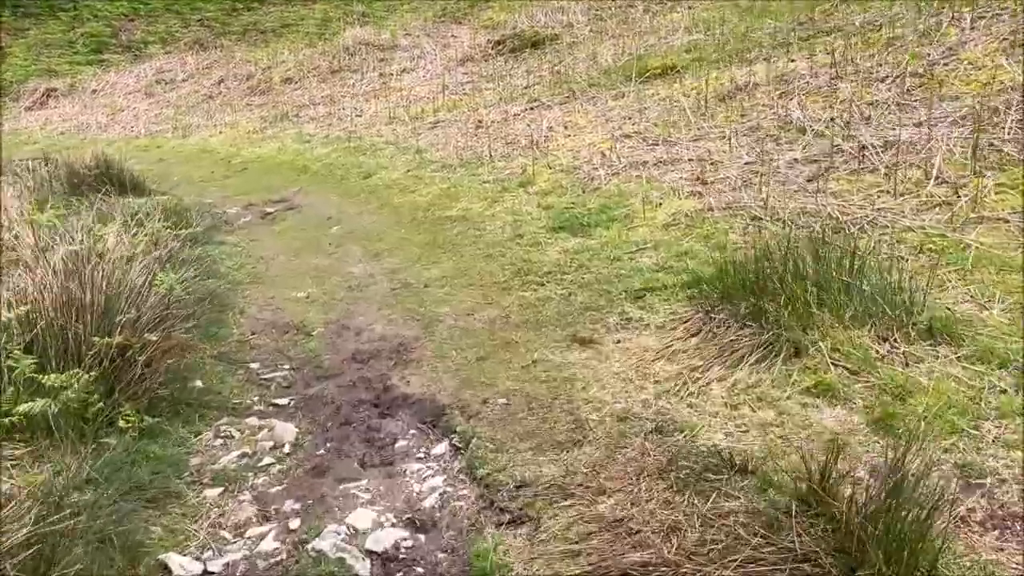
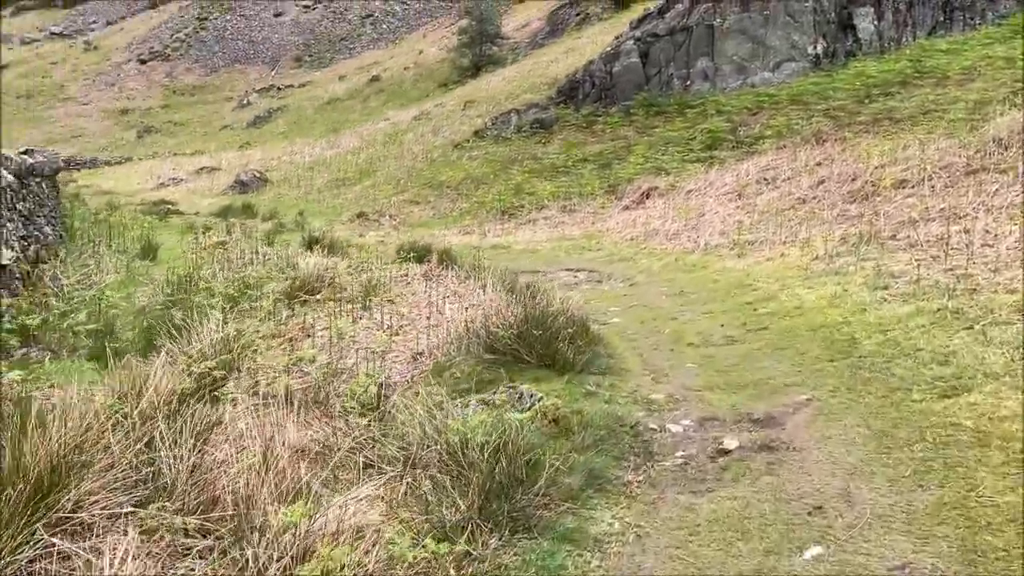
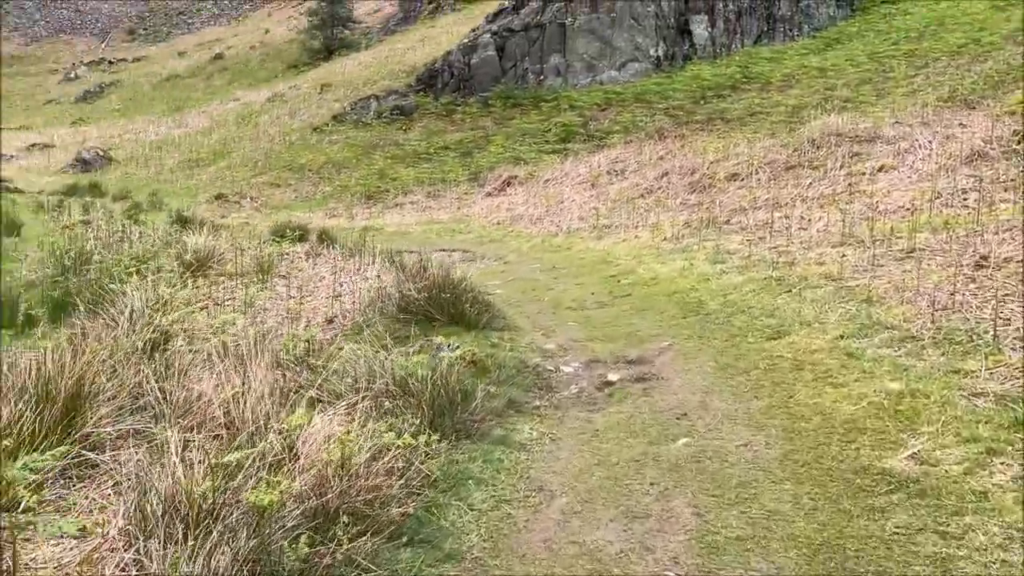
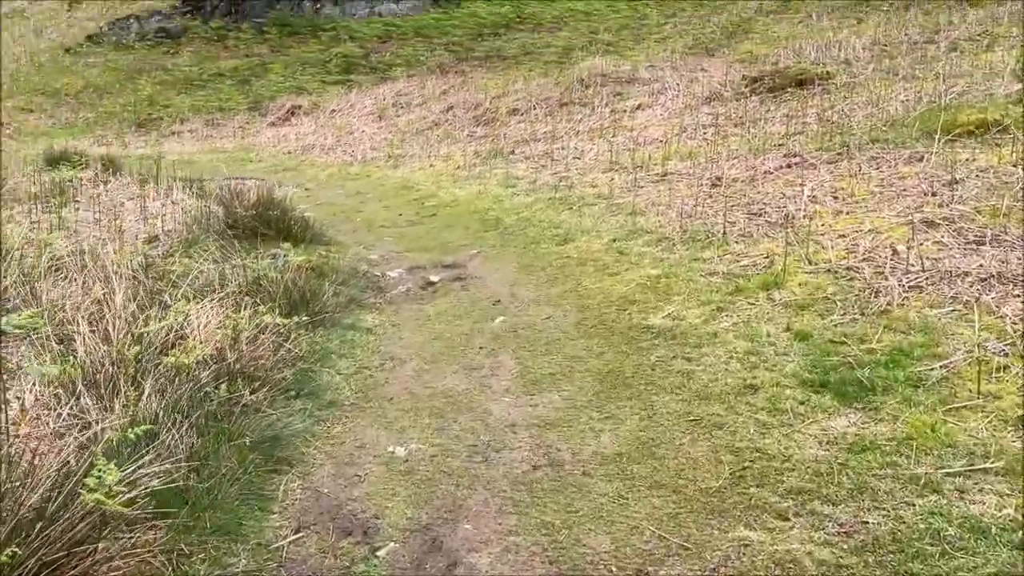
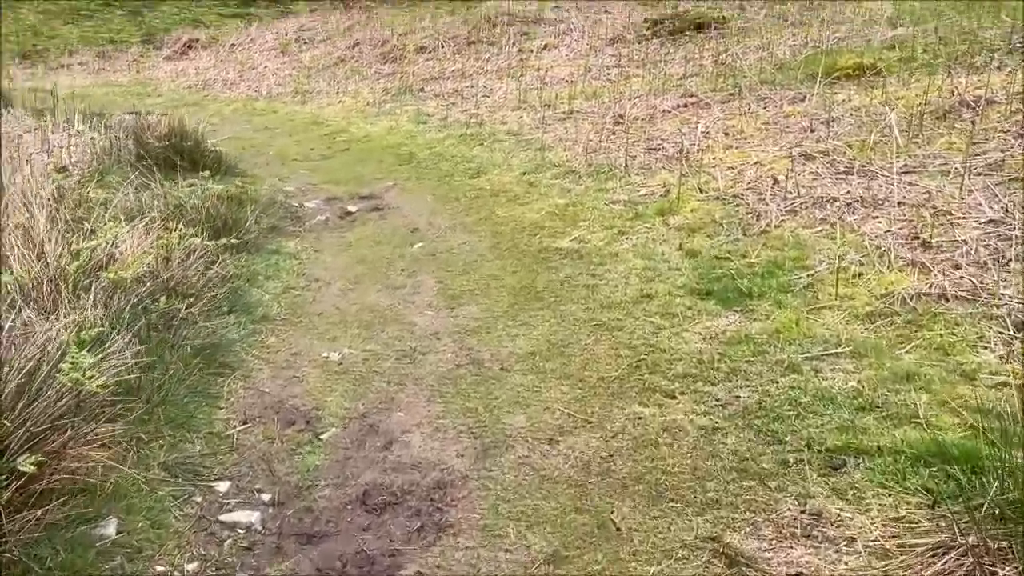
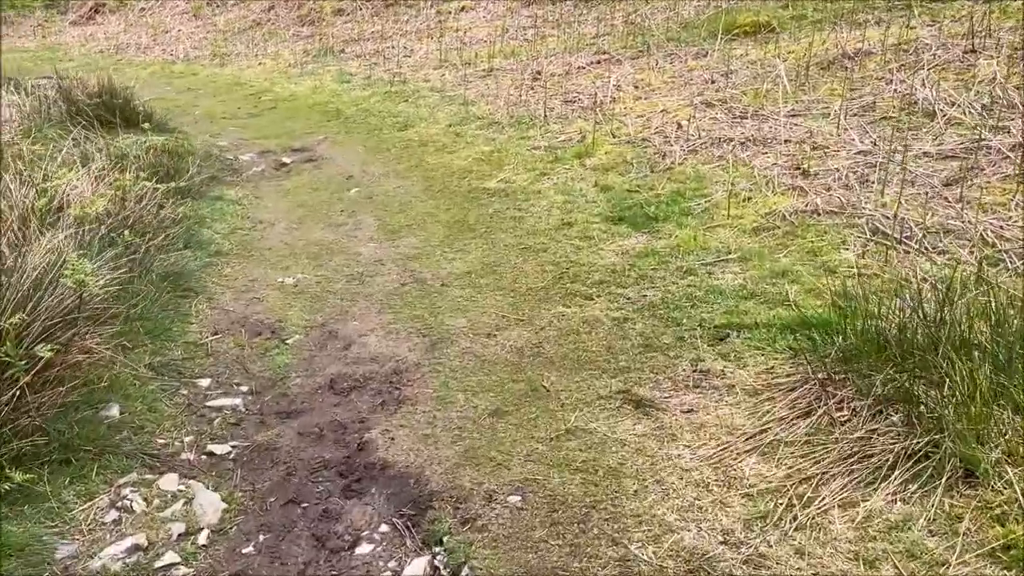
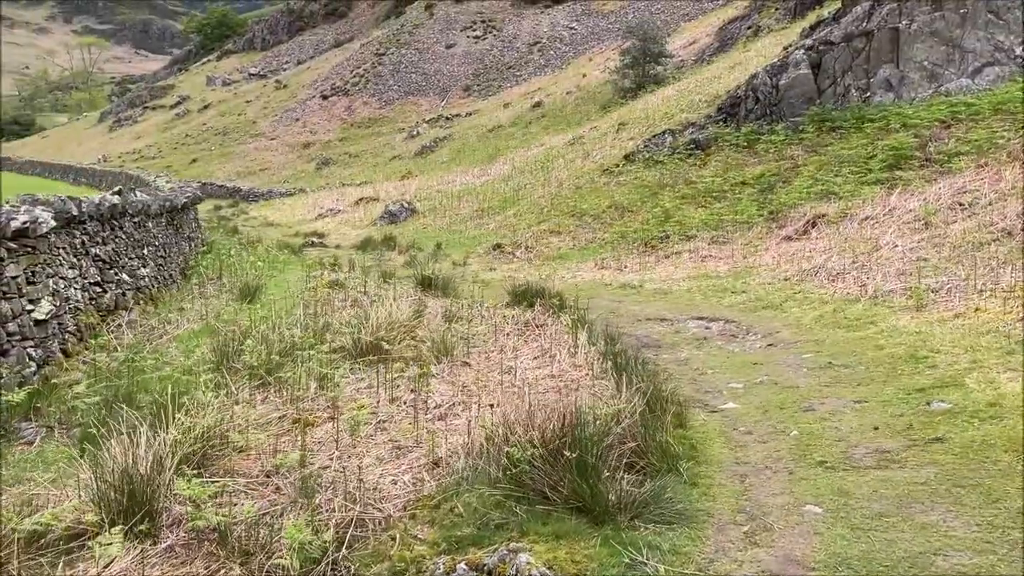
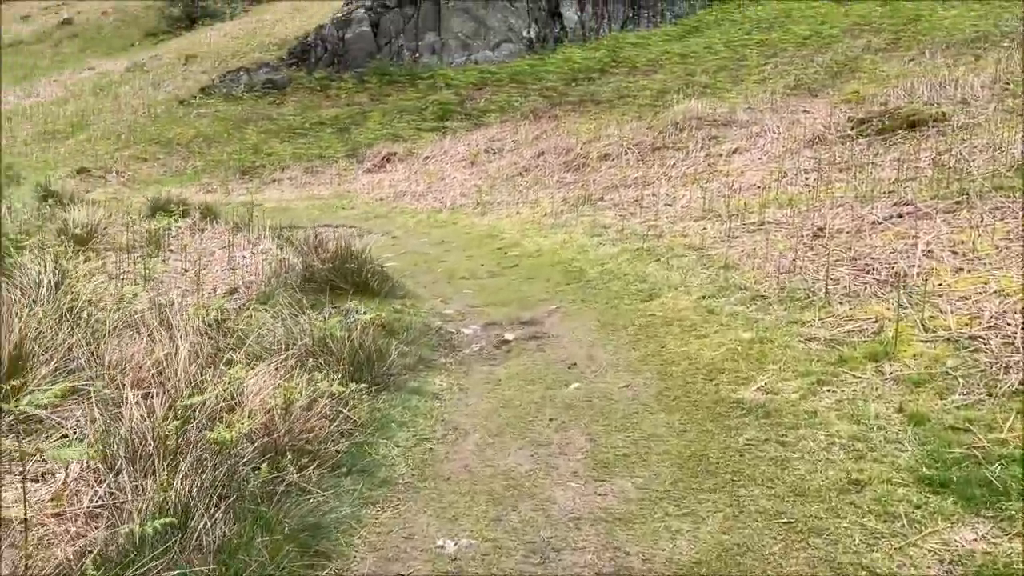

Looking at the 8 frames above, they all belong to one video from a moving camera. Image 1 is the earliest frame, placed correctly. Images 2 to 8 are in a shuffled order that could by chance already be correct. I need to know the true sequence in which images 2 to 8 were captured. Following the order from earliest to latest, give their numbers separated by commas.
6, 5, 4, 8, 3, 2, 7
